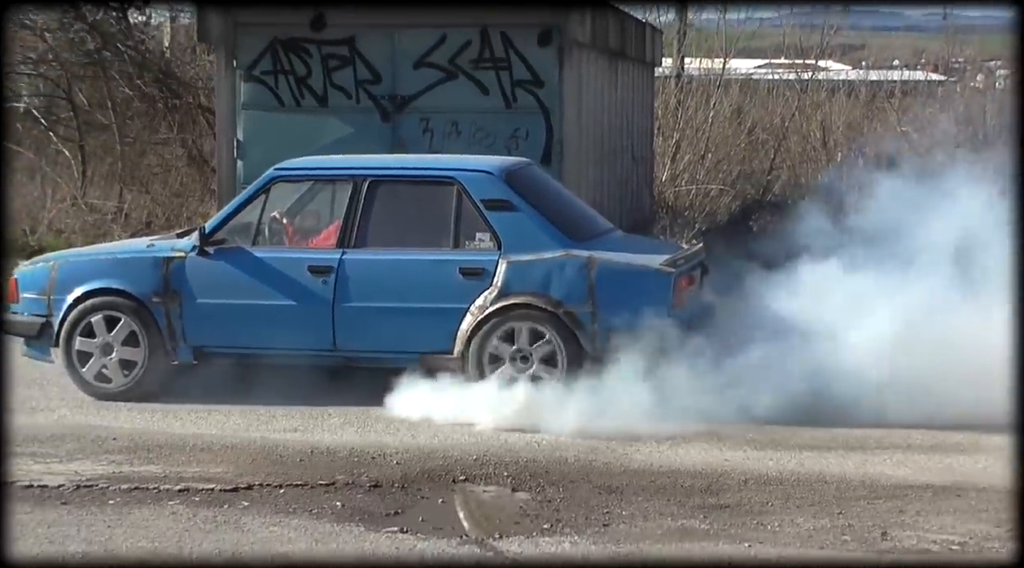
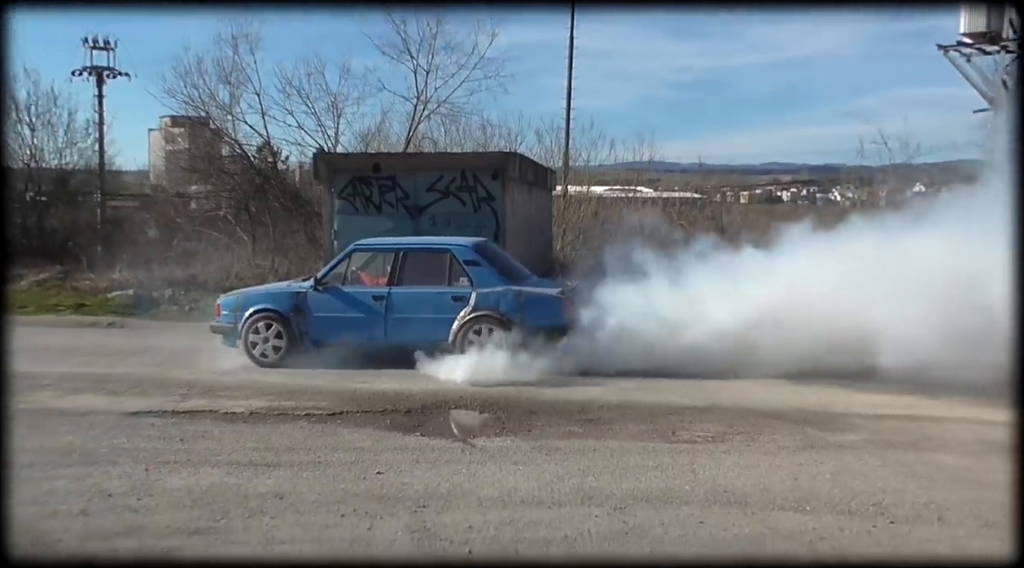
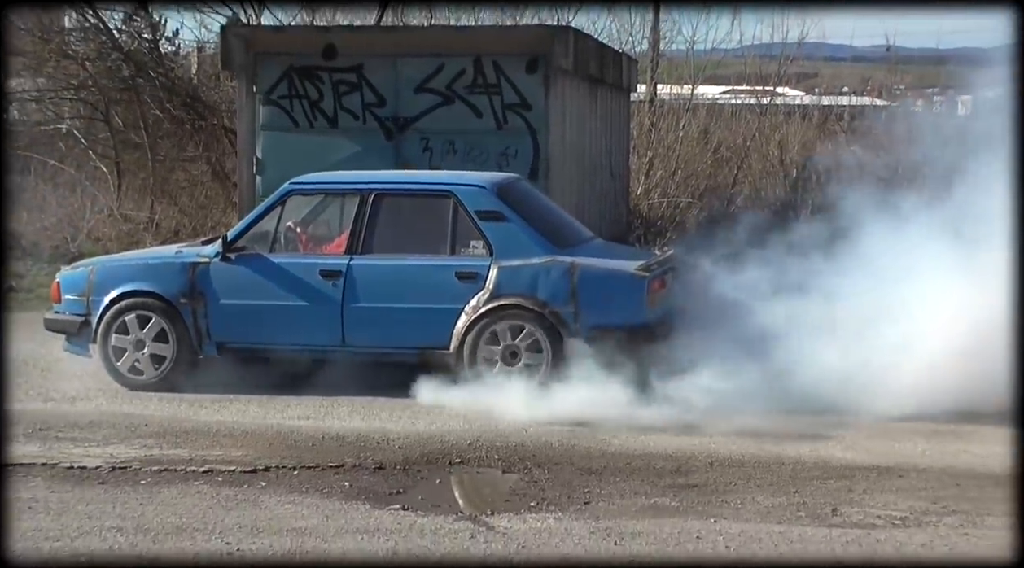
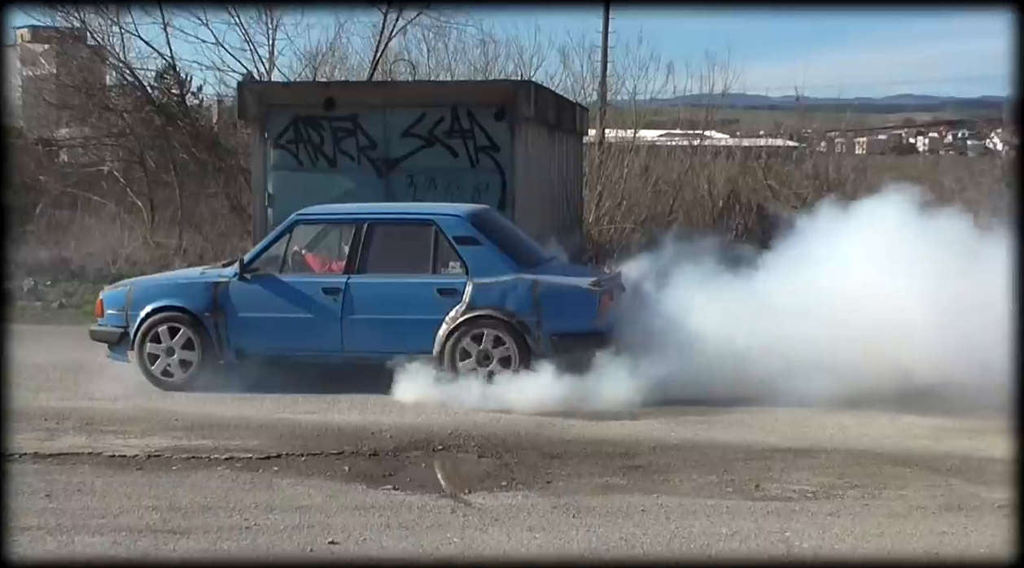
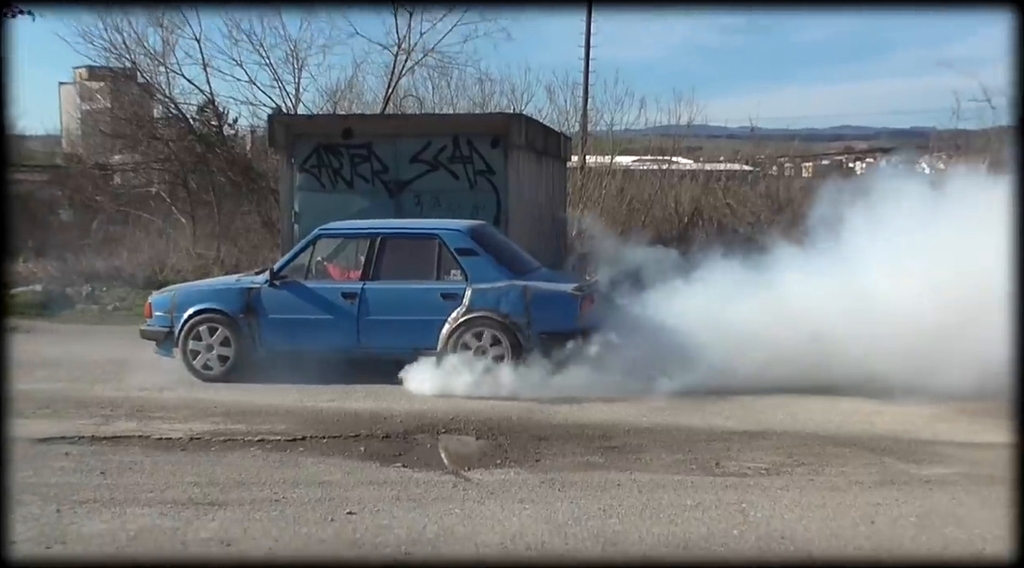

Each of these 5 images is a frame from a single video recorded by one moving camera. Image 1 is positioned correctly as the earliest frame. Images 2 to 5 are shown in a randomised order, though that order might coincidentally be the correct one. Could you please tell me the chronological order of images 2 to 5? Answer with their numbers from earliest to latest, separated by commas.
3, 4, 5, 2
